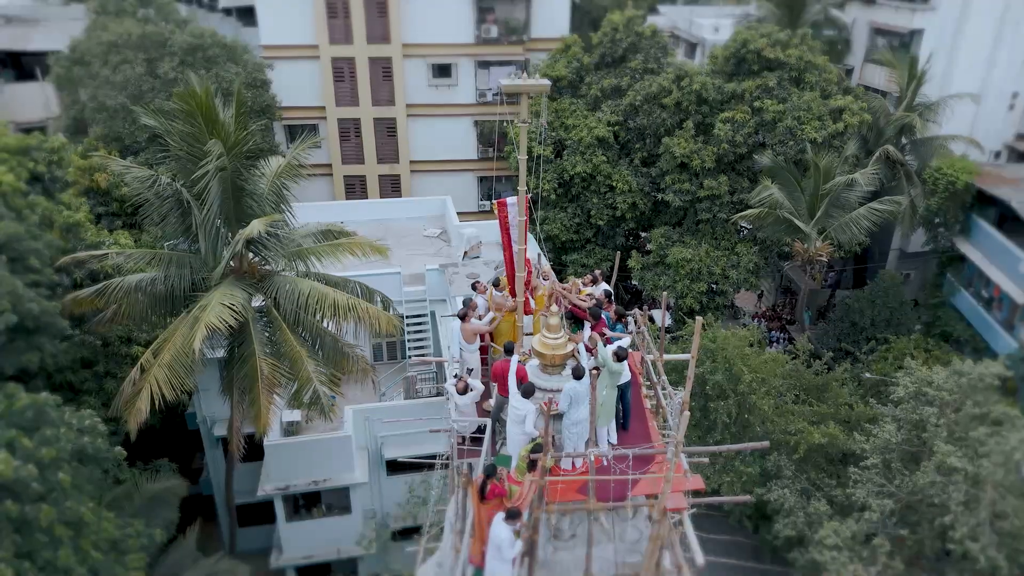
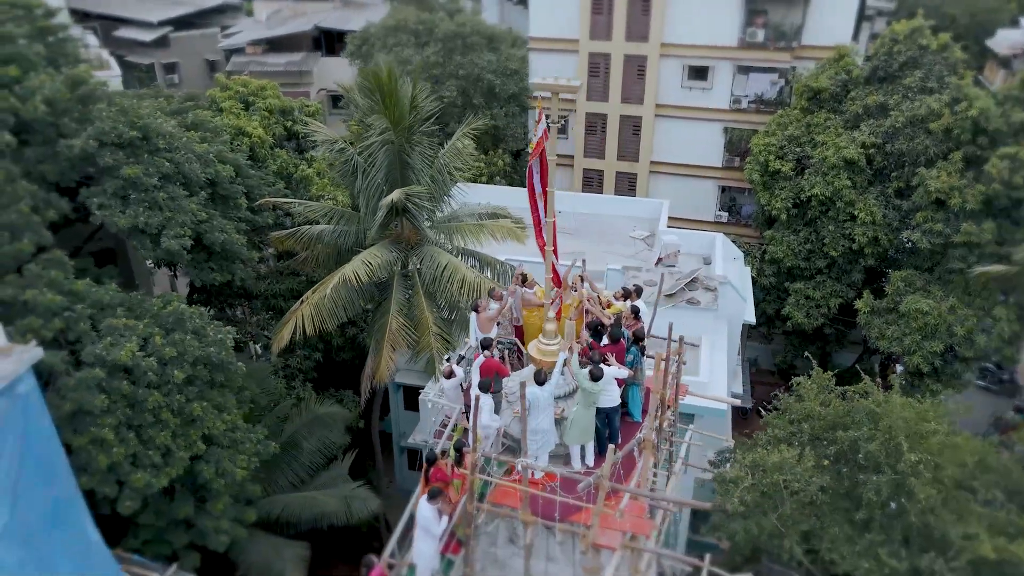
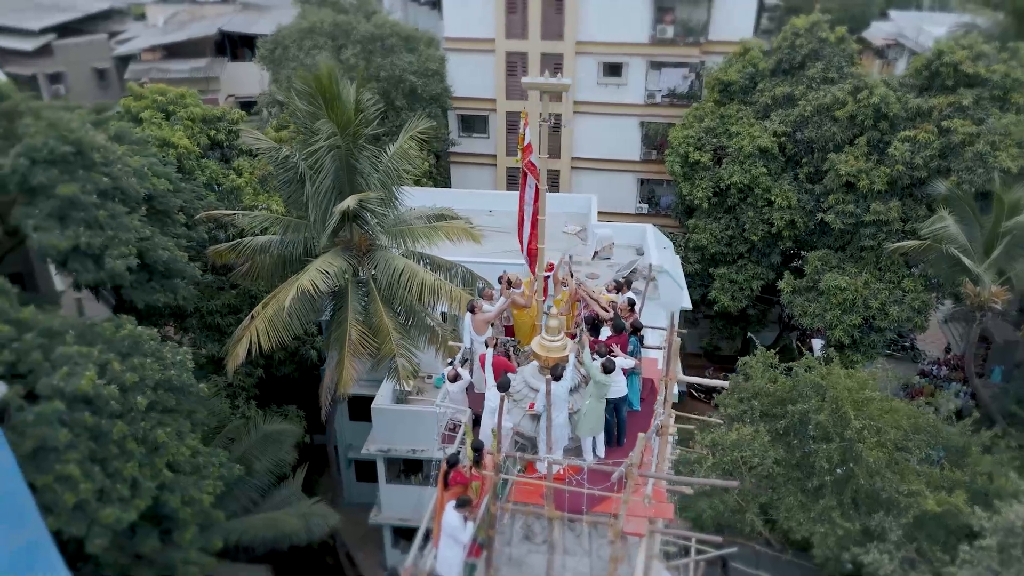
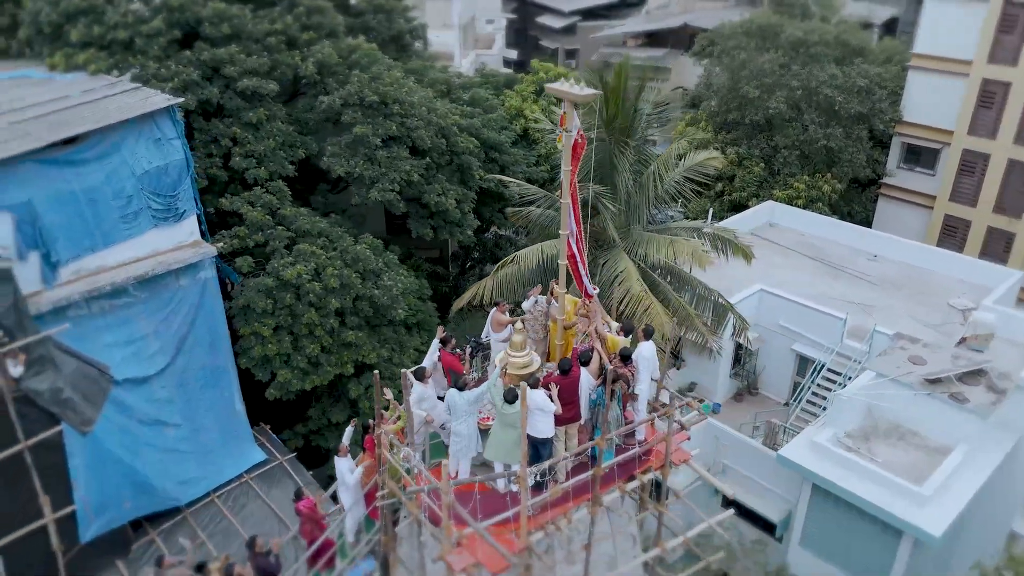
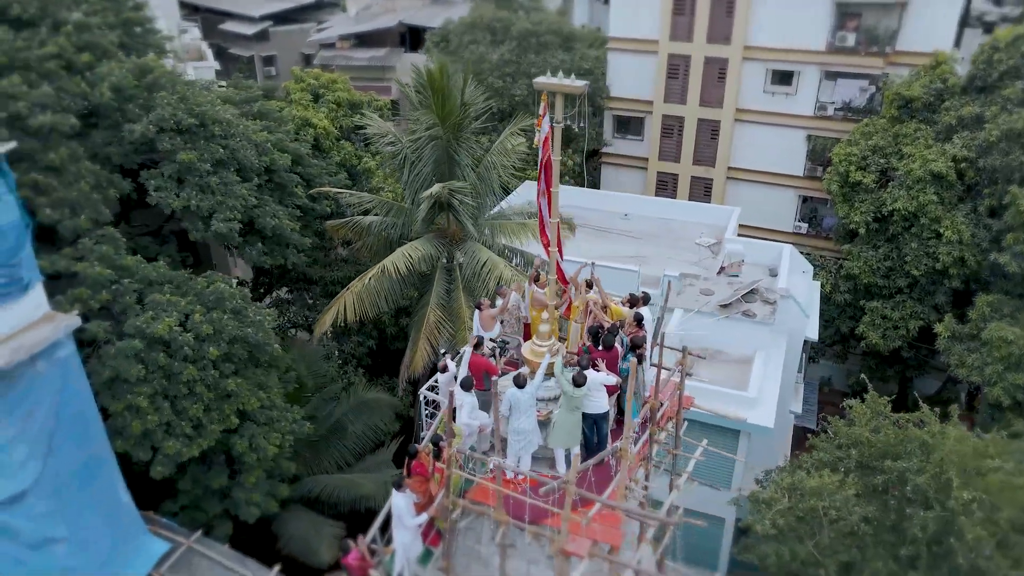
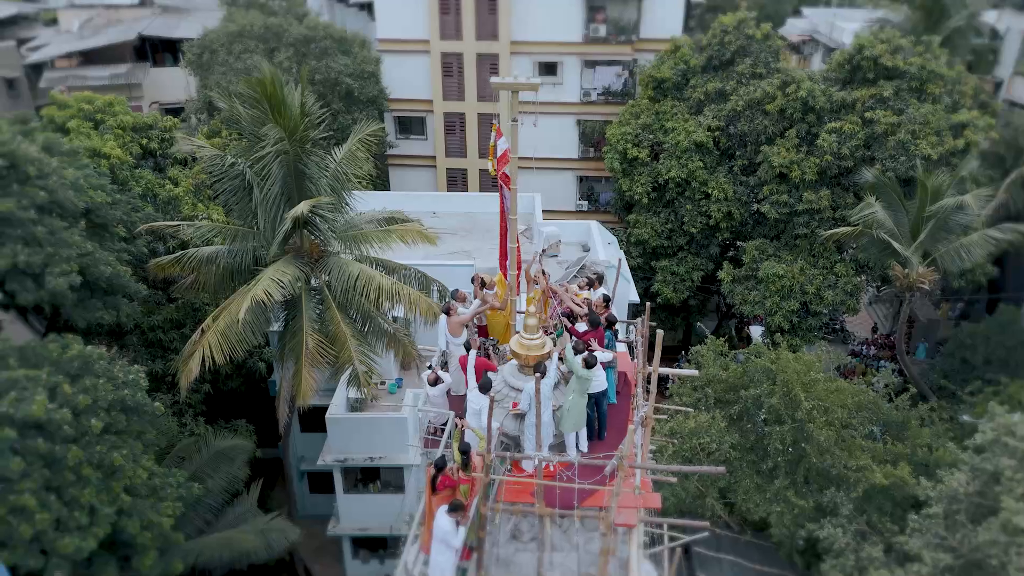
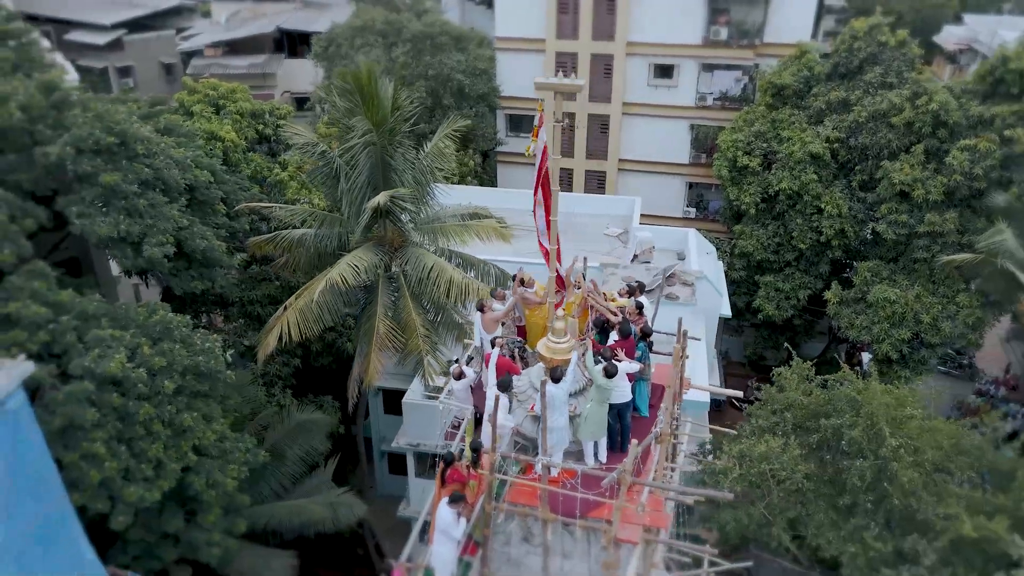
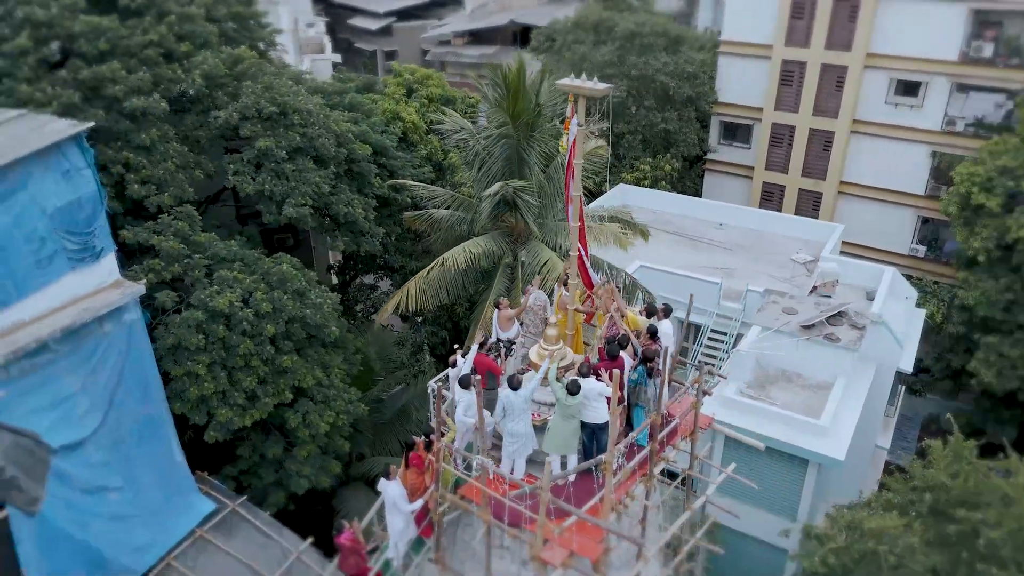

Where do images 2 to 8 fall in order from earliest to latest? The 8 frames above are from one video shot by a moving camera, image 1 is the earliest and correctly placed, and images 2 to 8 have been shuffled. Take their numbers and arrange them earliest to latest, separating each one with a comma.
6, 3, 7, 2, 5, 8, 4
